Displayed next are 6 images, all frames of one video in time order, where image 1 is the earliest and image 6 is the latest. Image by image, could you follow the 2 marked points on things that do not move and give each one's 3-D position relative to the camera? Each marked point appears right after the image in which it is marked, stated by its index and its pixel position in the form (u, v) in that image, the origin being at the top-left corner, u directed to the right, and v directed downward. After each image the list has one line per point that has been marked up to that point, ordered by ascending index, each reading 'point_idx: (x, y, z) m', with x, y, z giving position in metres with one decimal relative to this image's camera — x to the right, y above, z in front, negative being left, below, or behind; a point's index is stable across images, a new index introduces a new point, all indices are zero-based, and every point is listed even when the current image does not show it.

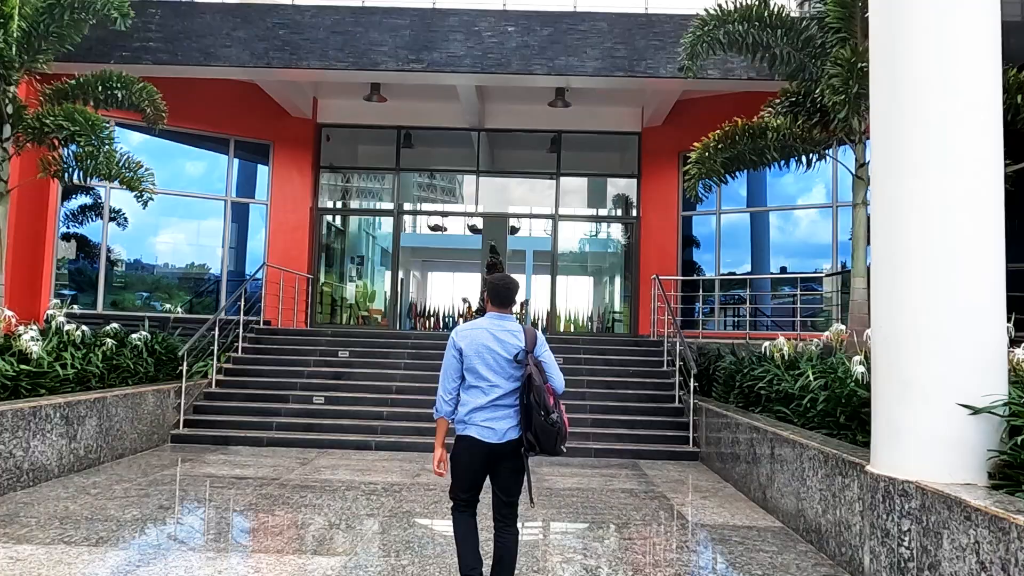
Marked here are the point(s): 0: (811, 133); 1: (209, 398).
0: (+2.5, +1.3, +6.2) m
1: (-3.5, -1.3, +8.5) m
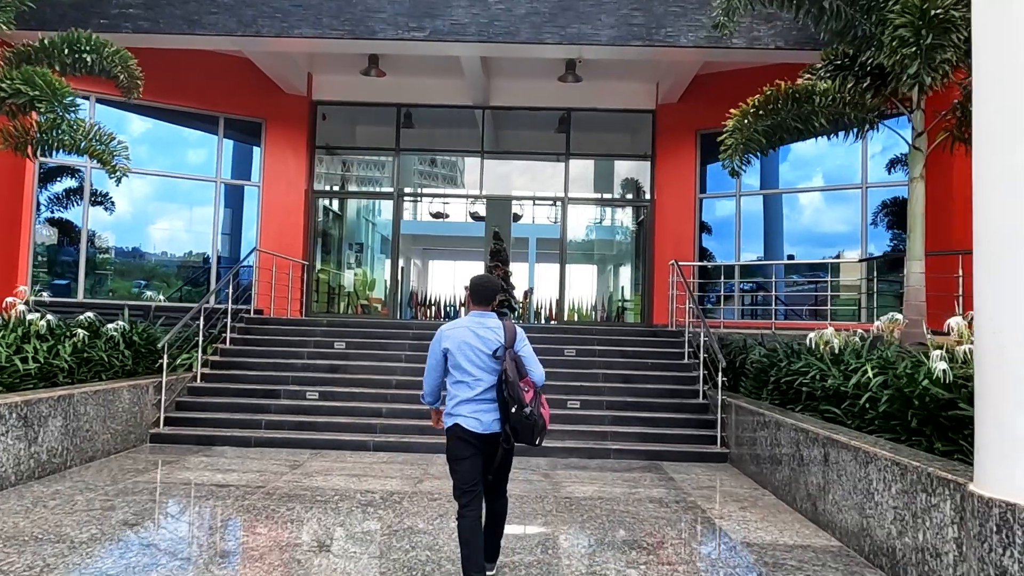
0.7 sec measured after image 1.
0: (+2.6, +1.4, +5.5) m
1: (-3.4, -1.1, +7.8) m
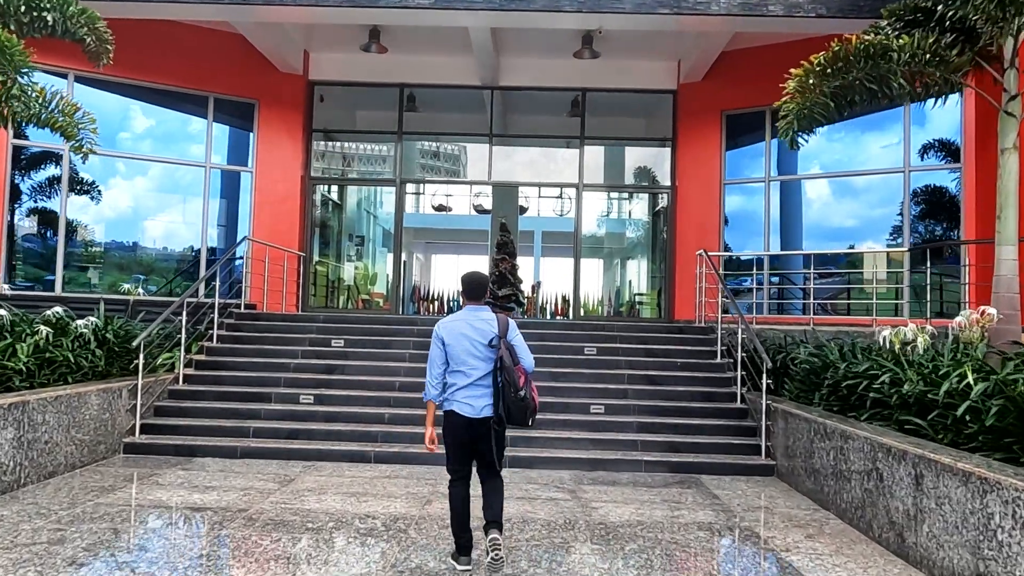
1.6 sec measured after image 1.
0: (+2.8, +1.5, +4.7) m
1: (-3.2, -1.0, +7.0) m
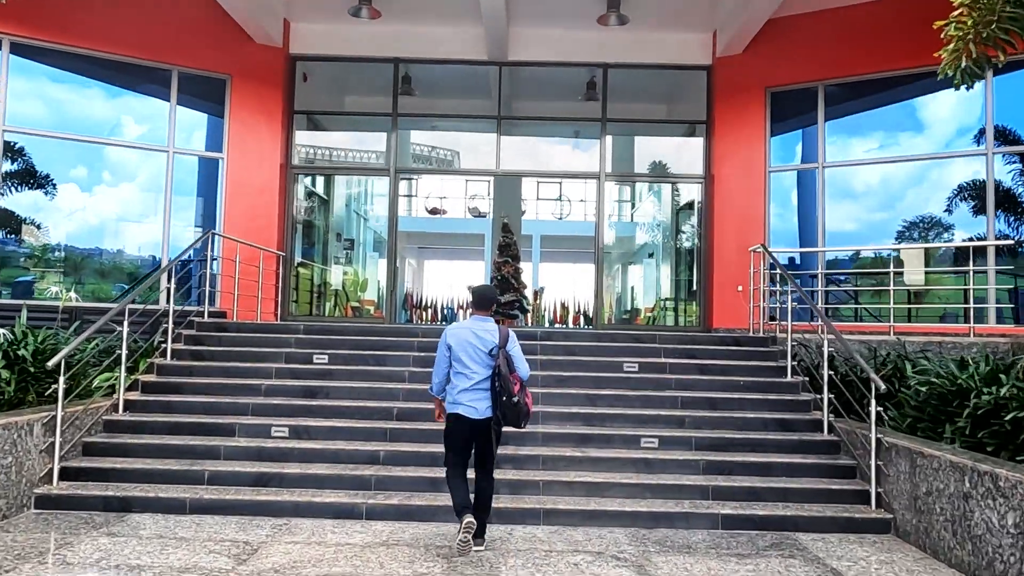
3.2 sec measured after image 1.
0: (+3.0, +1.5, +3.3) m
1: (-3.0, -1.1, +5.5) m
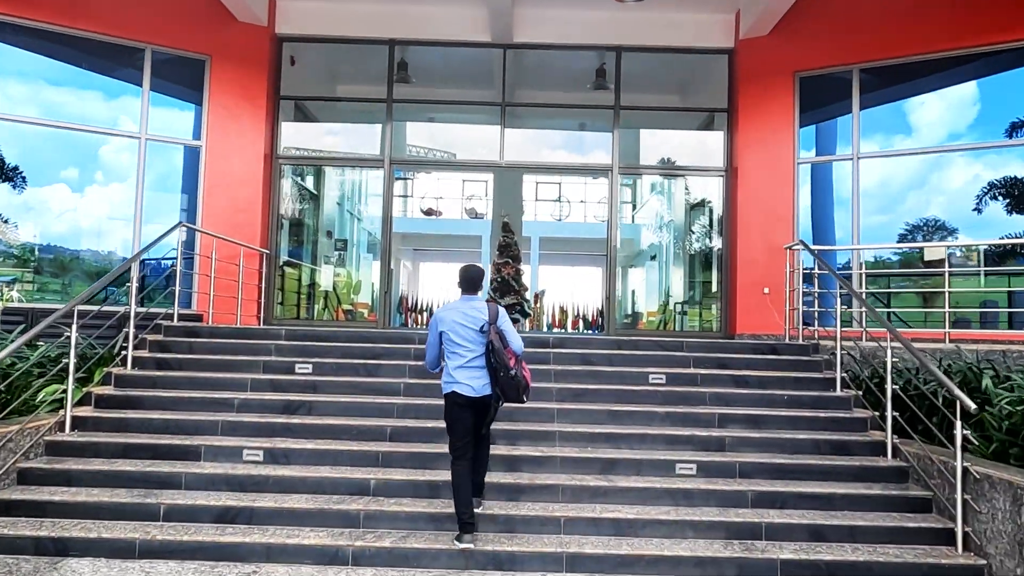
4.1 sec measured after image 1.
0: (+3.1, +1.5, +2.5) m
1: (-2.9, -1.0, +4.7) m
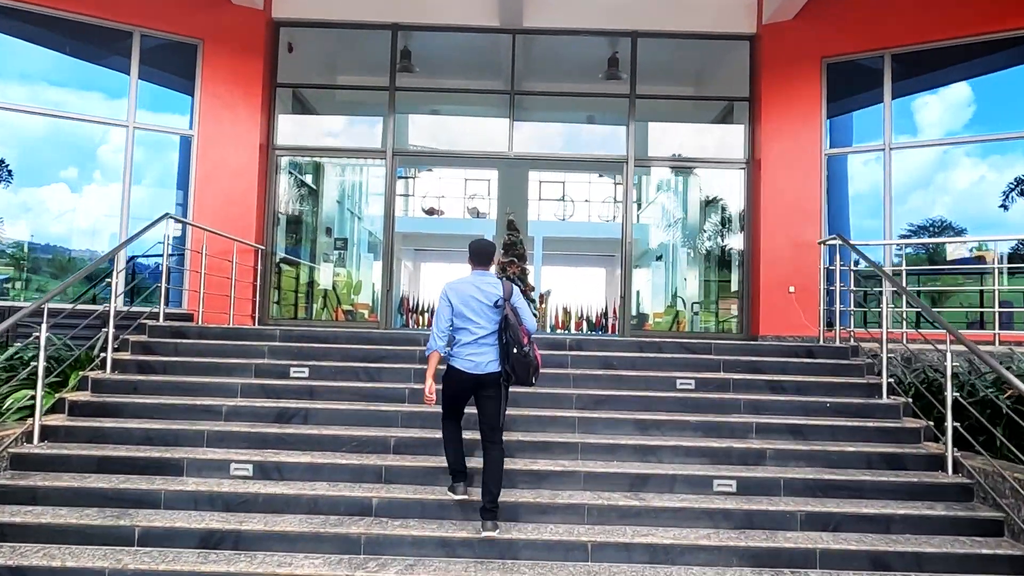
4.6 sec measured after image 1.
0: (+3.2, +1.5, +2.0) m
1: (-2.8, -1.0, +4.2) m
